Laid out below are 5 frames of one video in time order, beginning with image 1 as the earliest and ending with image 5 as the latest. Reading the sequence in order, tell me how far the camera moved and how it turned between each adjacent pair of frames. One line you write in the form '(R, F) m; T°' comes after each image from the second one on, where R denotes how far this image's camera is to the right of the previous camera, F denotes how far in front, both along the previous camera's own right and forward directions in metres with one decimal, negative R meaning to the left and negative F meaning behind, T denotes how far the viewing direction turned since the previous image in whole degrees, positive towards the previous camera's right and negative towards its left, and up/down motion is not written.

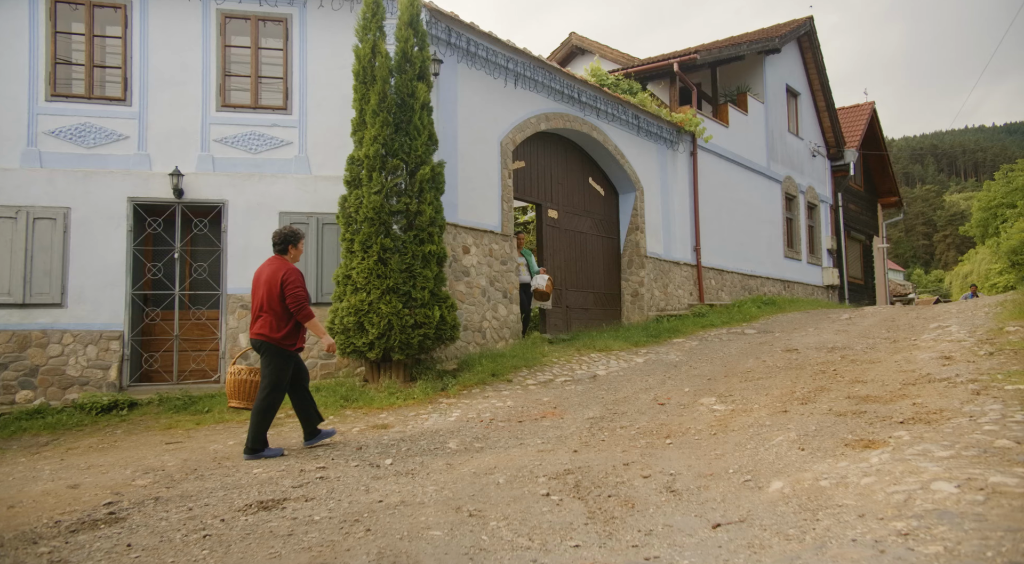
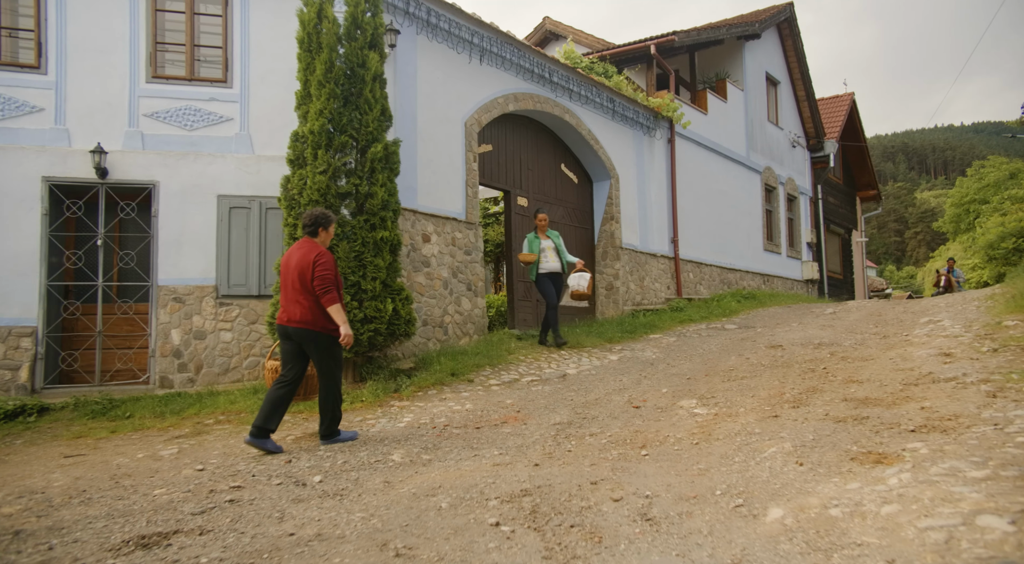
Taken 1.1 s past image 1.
(+0.2, +0.7) m; +2°
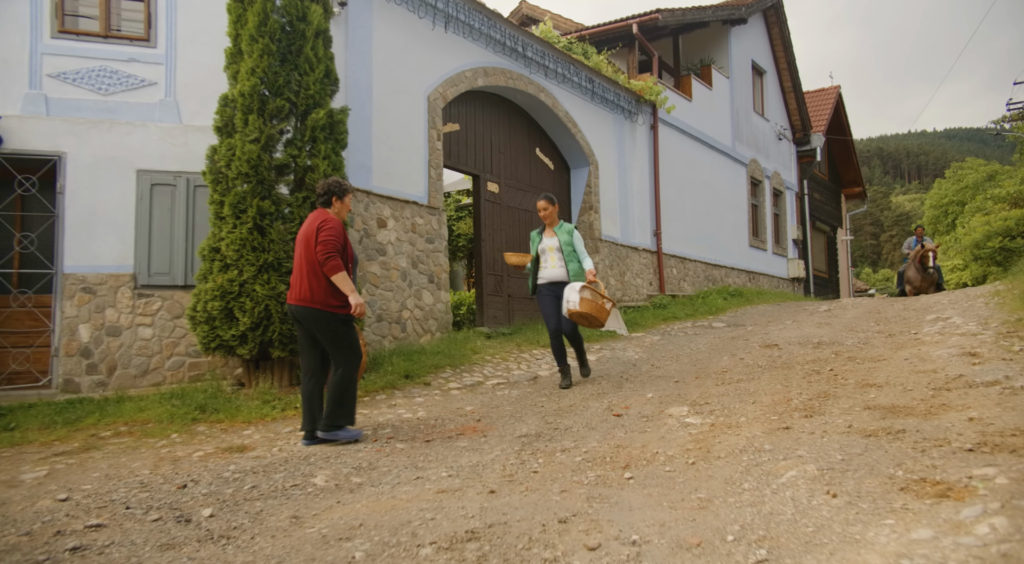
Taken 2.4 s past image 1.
(+0.2, +0.9) m; +2°
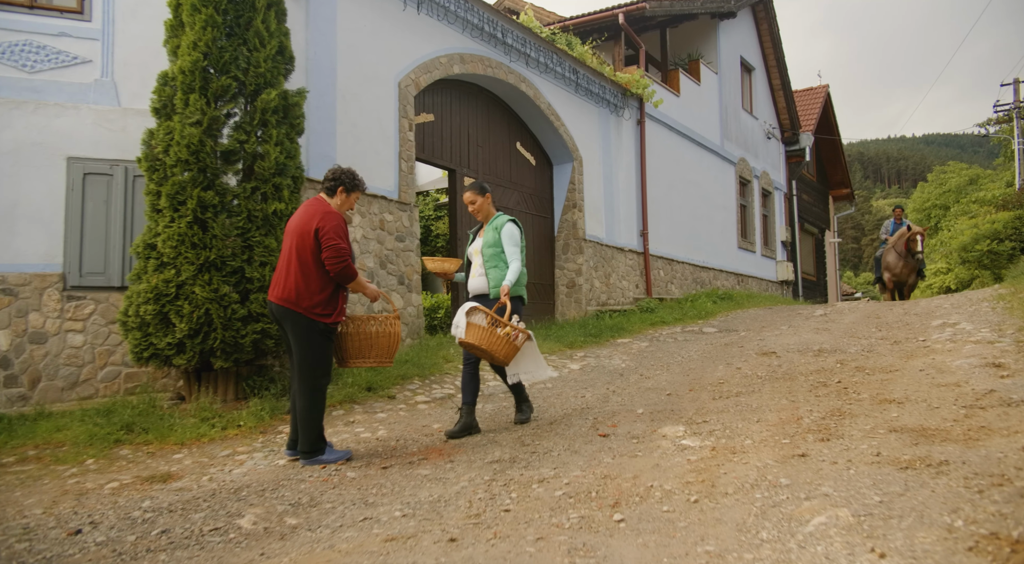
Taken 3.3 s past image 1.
(+0.1, +0.6) m; +1°
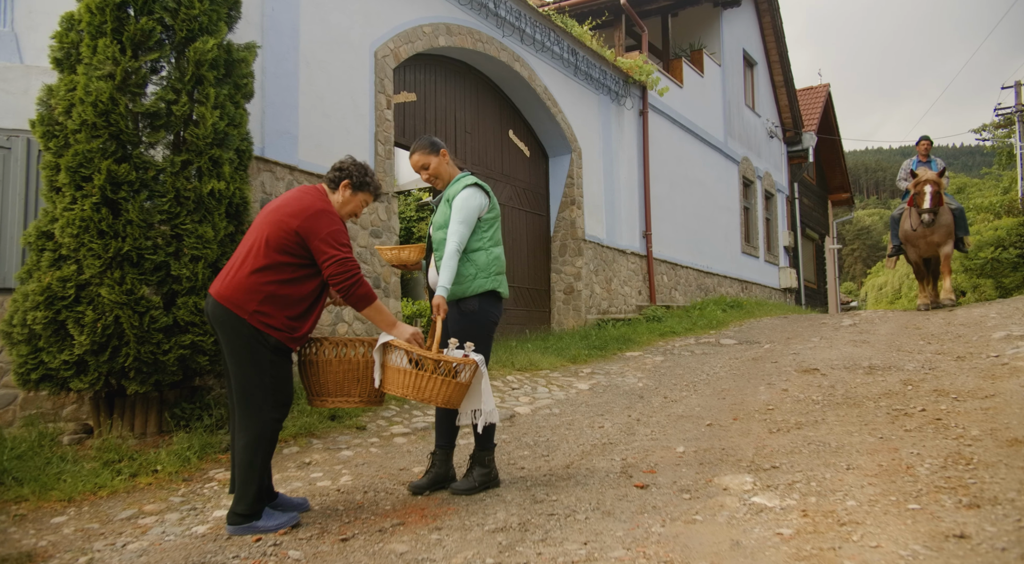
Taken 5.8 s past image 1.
(-0.1, +1.1) m; +2°
